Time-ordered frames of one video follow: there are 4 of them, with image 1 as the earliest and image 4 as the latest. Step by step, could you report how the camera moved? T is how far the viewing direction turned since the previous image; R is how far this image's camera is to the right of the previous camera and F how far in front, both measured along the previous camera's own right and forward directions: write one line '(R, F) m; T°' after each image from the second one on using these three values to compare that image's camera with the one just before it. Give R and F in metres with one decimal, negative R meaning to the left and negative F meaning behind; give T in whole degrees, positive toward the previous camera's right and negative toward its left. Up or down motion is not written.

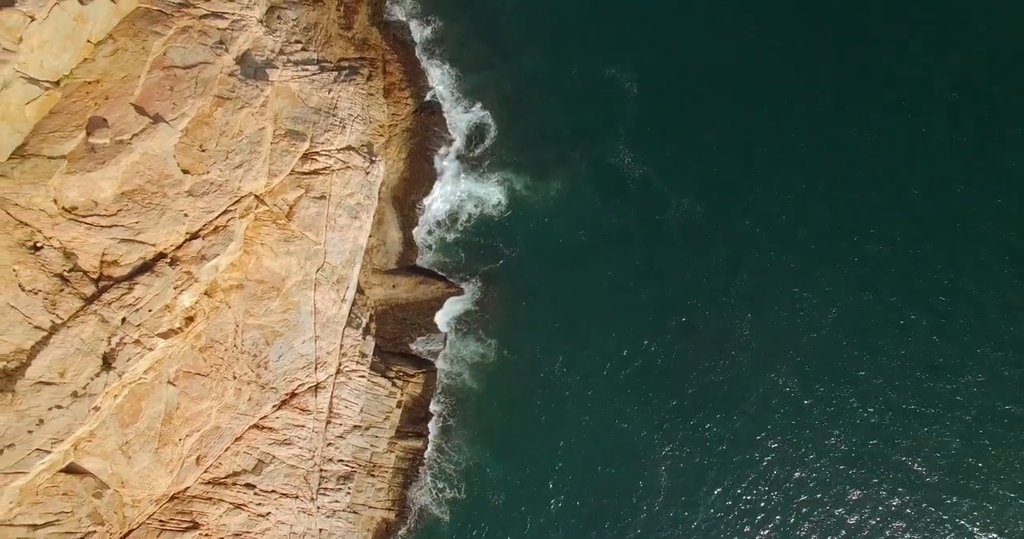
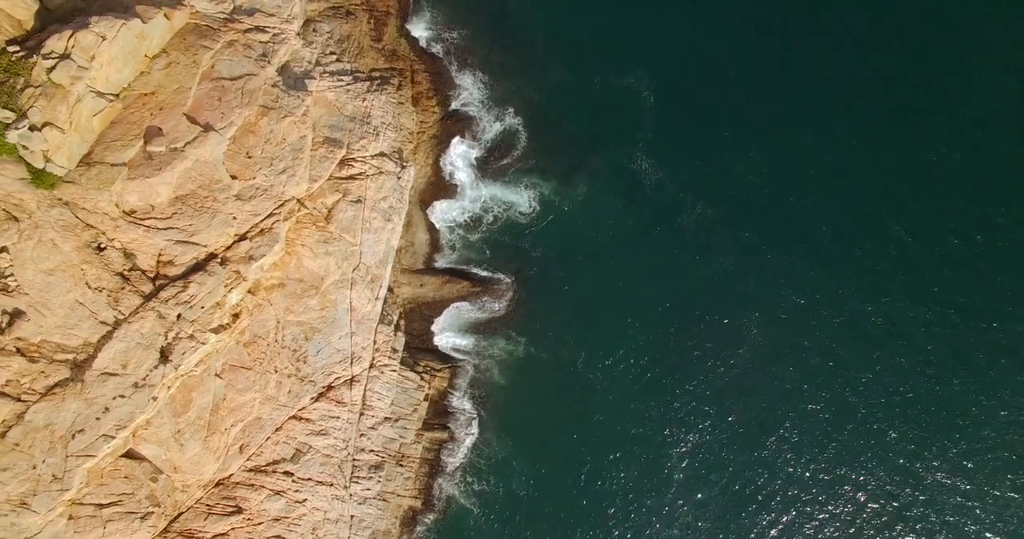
(-1.4, -2.2) m; 0°
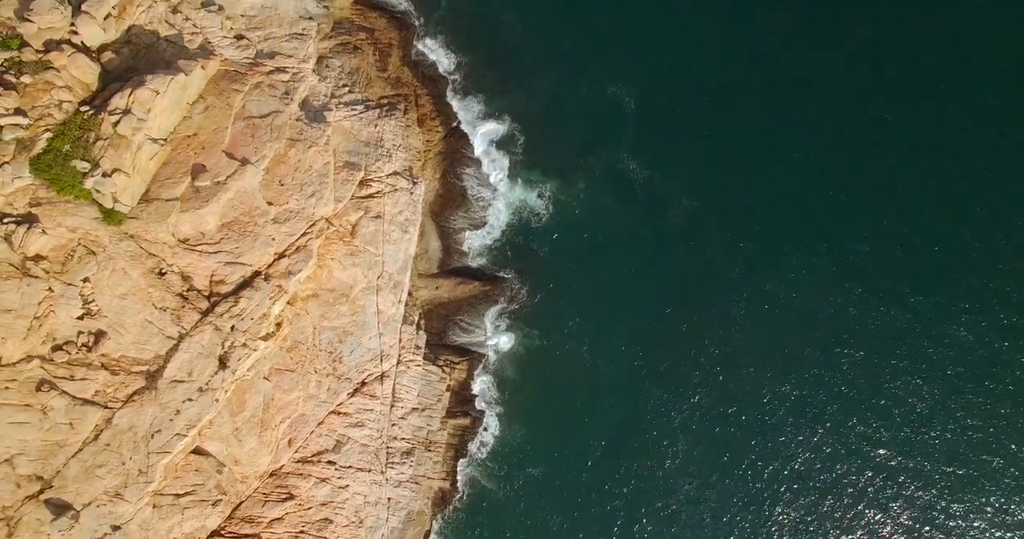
(-0.4, -4.8) m; 0°
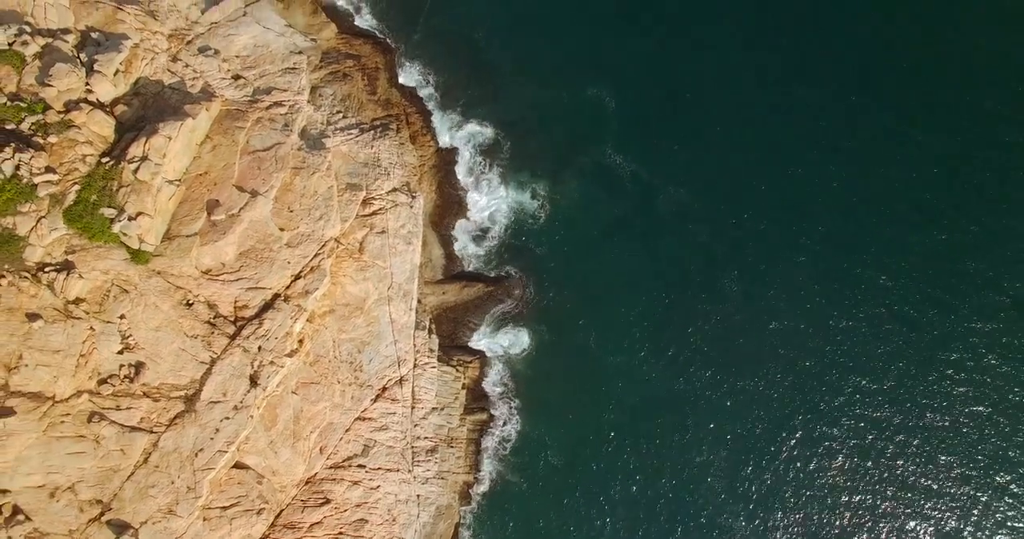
(+0.1, -2.8) m; 0°
